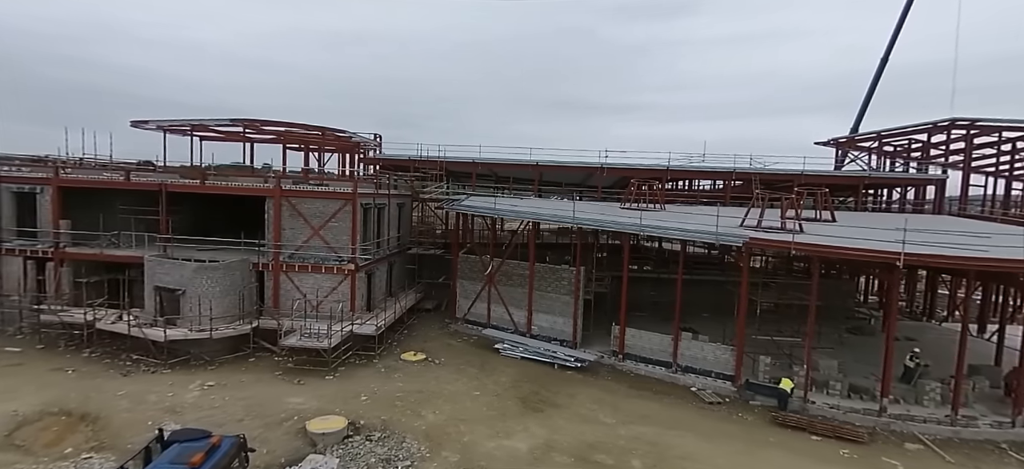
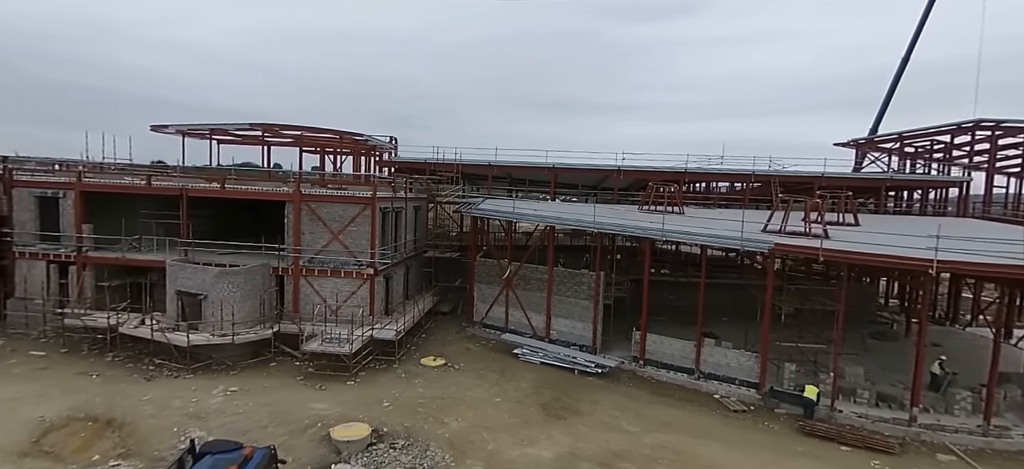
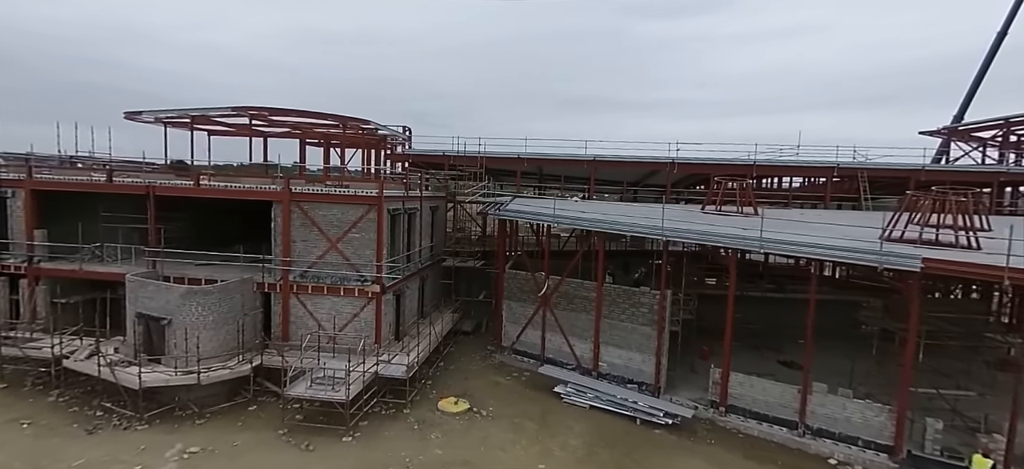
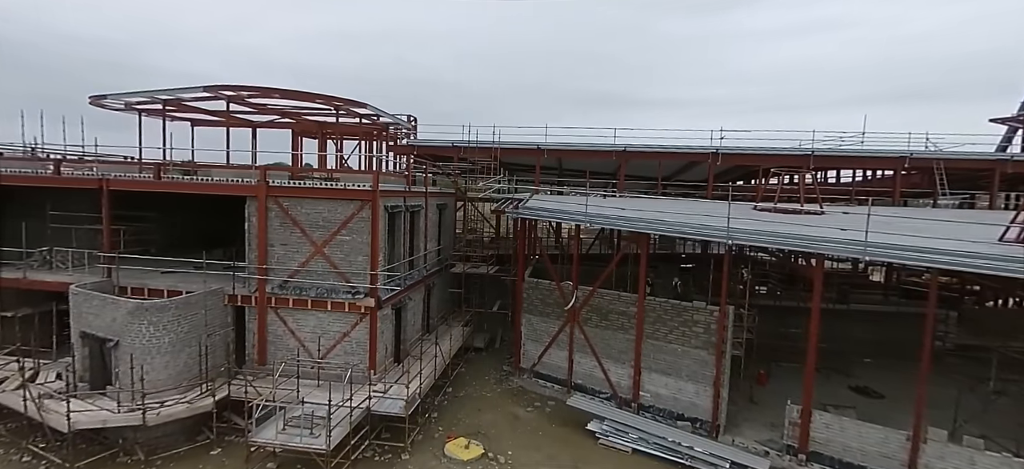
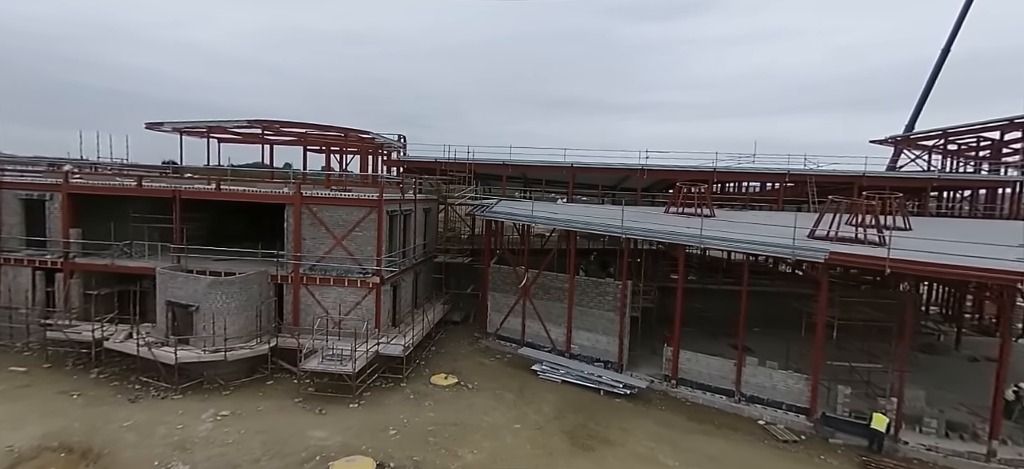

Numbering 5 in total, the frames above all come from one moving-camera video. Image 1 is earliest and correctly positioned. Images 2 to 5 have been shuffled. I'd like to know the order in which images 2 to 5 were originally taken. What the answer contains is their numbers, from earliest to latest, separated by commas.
2, 5, 3, 4
